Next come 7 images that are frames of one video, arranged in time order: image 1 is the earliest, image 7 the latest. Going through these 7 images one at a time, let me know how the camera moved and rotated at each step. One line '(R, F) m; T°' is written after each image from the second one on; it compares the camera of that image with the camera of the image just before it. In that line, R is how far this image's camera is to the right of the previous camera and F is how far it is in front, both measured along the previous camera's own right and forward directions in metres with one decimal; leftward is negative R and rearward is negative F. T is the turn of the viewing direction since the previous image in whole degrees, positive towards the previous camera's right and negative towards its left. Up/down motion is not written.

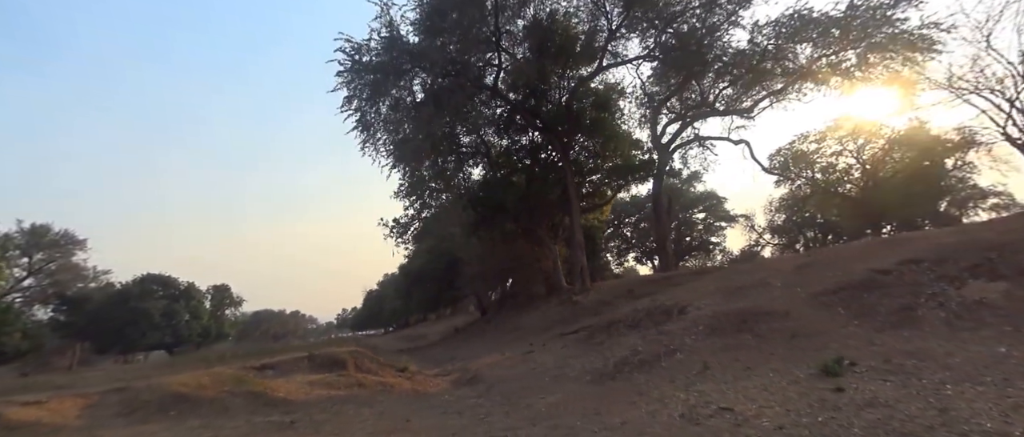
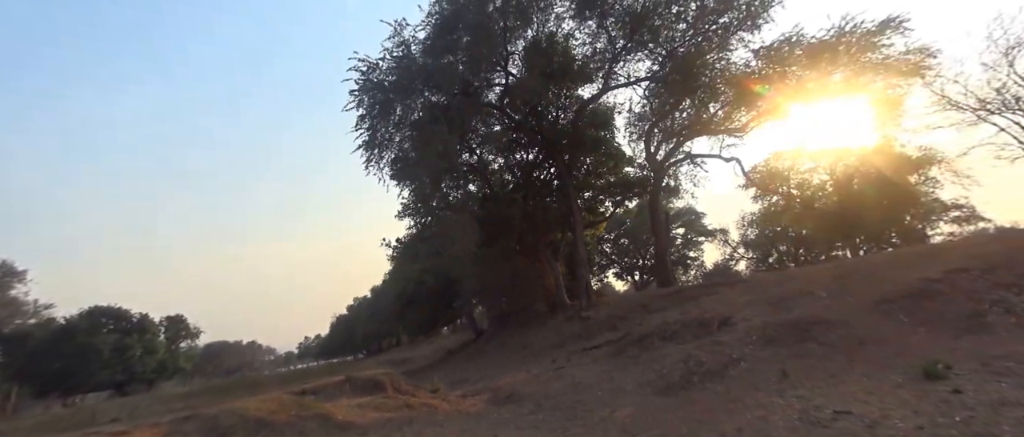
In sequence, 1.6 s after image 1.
(-1.5, -0.1) m; +4°
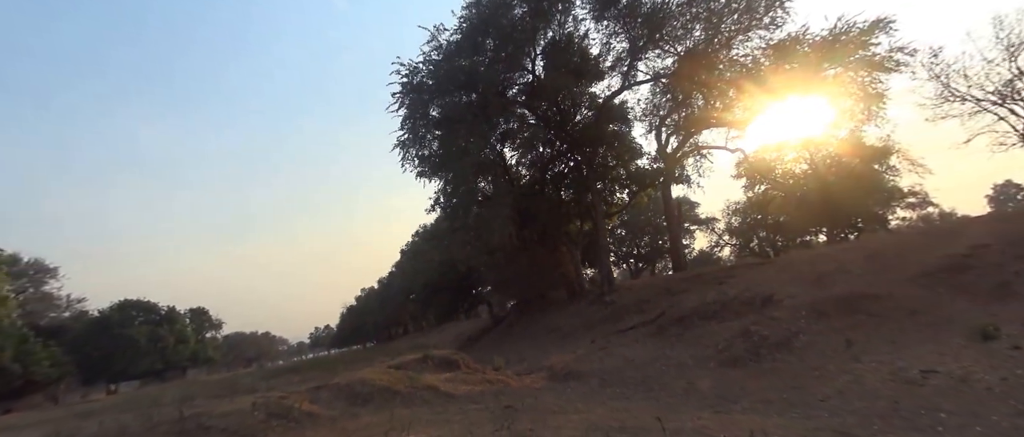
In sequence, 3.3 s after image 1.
(-1.9, -0.8) m; +2°
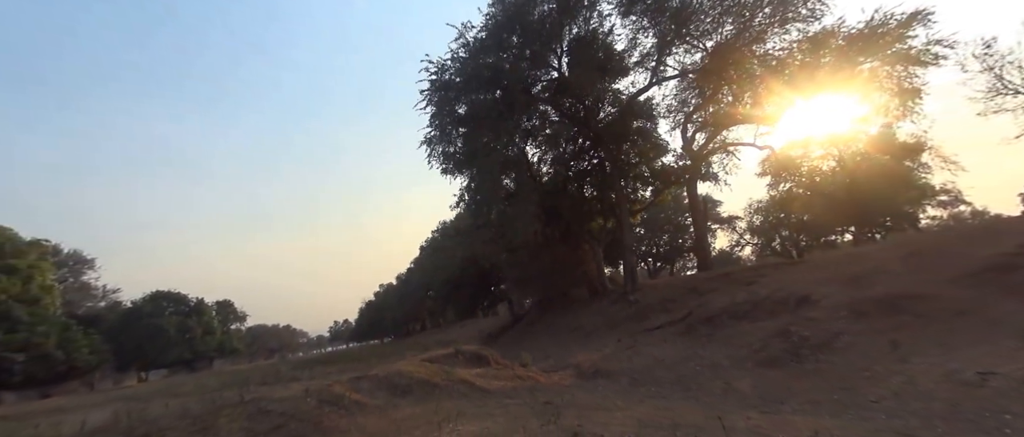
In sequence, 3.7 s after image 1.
(-0.4, 0.0) m; -2°
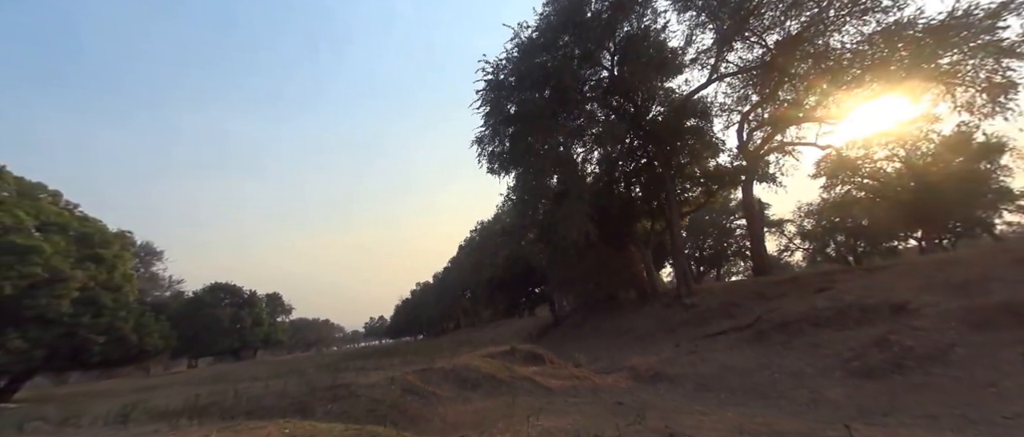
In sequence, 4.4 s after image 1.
(-0.6, +0.3) m; -4°
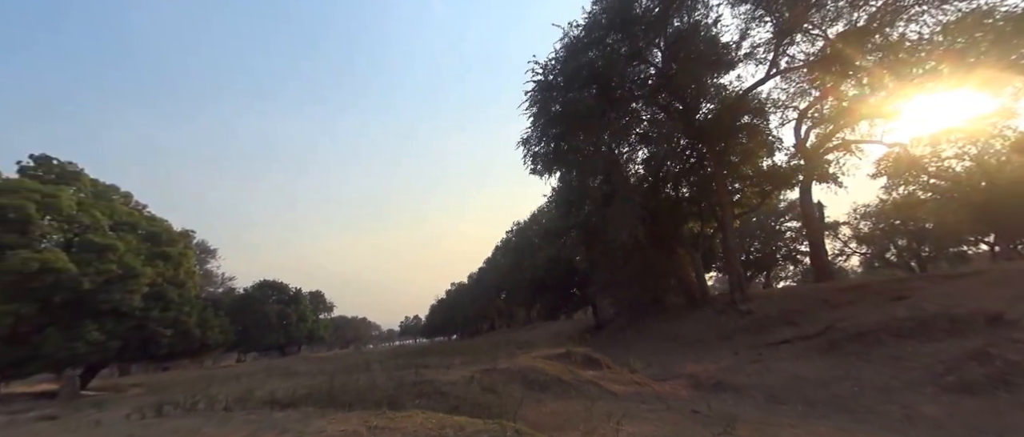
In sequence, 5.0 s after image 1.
(-0.6, +0.2) m; -4°
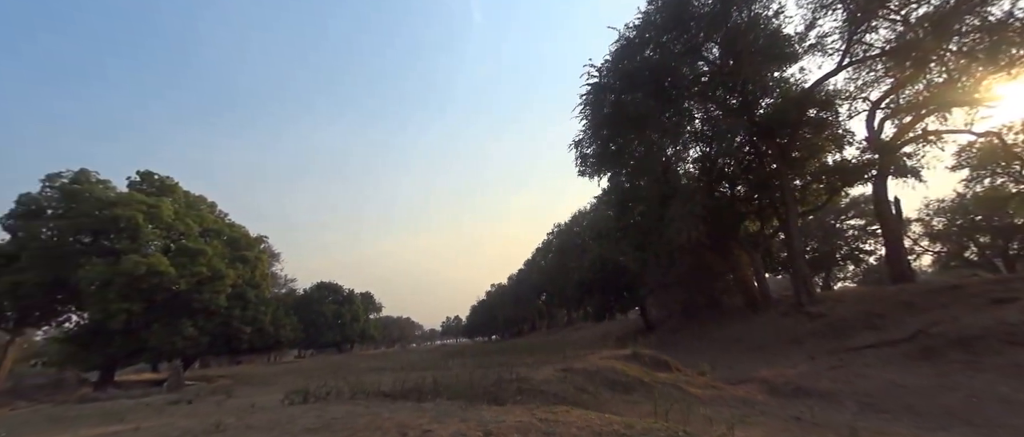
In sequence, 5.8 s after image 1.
(-0.6, +0.2) m; -5°
